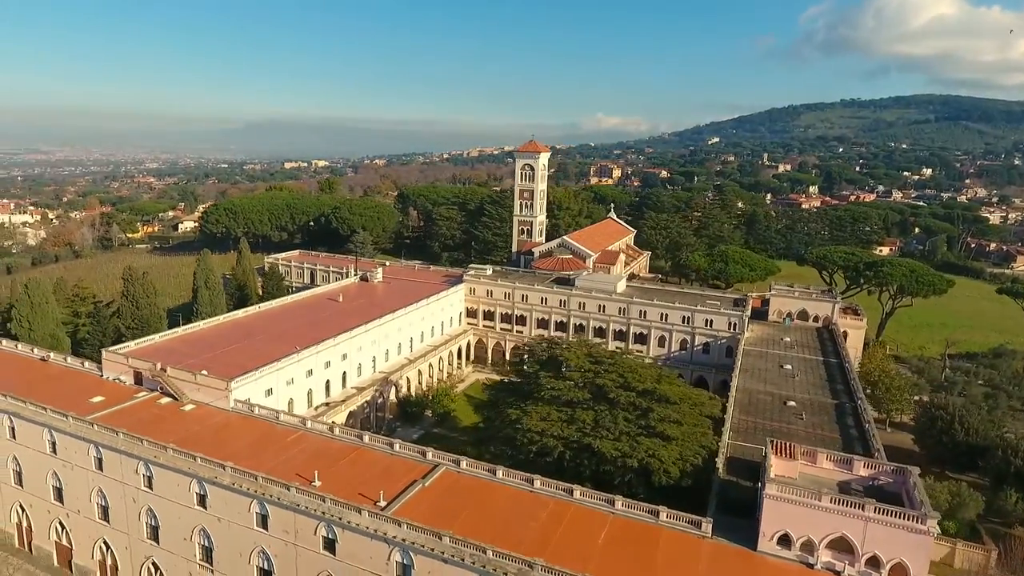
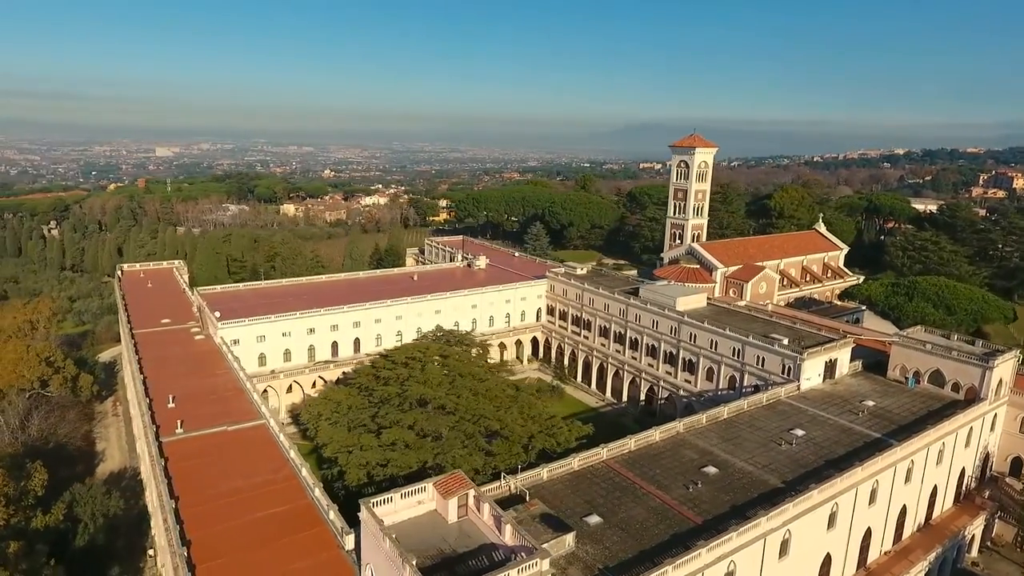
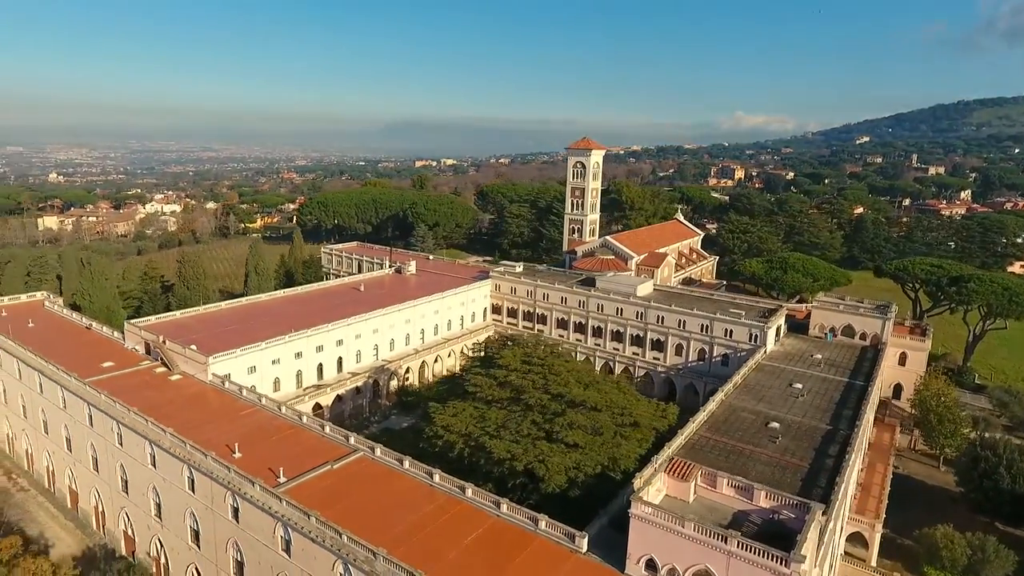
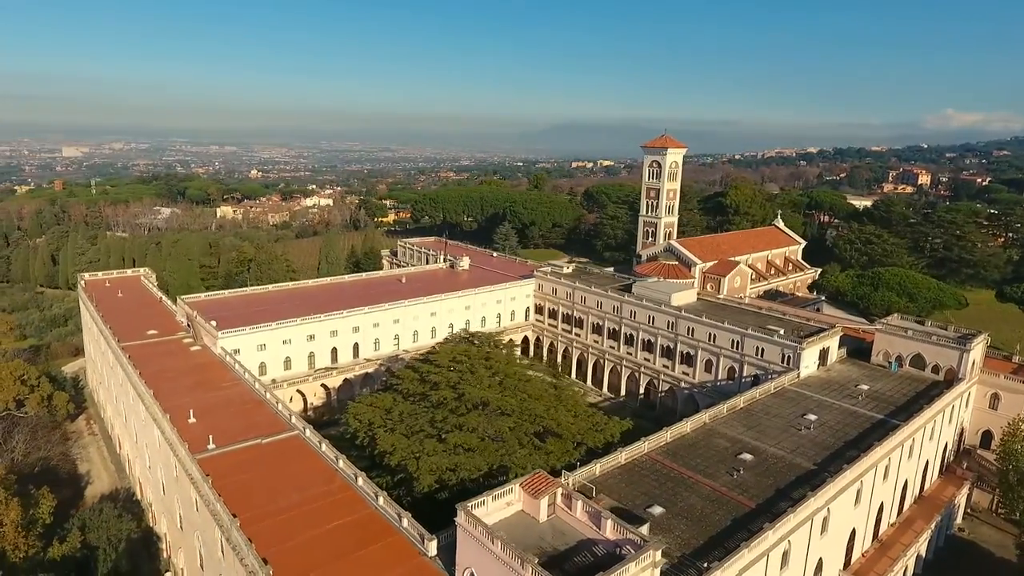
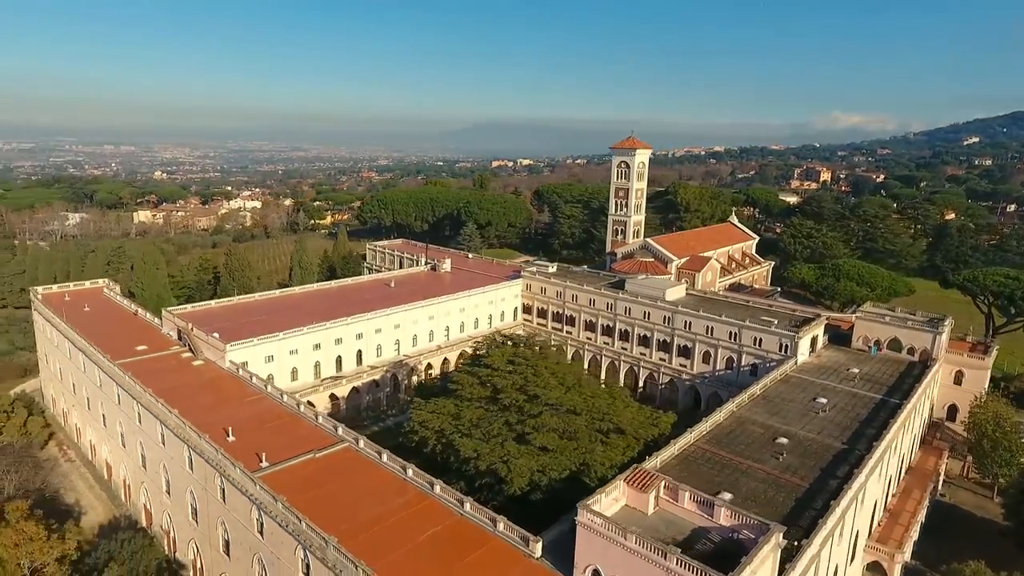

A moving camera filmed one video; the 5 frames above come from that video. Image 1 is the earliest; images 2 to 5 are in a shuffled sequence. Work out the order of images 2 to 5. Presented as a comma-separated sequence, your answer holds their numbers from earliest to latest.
3, 5, 4, 2
